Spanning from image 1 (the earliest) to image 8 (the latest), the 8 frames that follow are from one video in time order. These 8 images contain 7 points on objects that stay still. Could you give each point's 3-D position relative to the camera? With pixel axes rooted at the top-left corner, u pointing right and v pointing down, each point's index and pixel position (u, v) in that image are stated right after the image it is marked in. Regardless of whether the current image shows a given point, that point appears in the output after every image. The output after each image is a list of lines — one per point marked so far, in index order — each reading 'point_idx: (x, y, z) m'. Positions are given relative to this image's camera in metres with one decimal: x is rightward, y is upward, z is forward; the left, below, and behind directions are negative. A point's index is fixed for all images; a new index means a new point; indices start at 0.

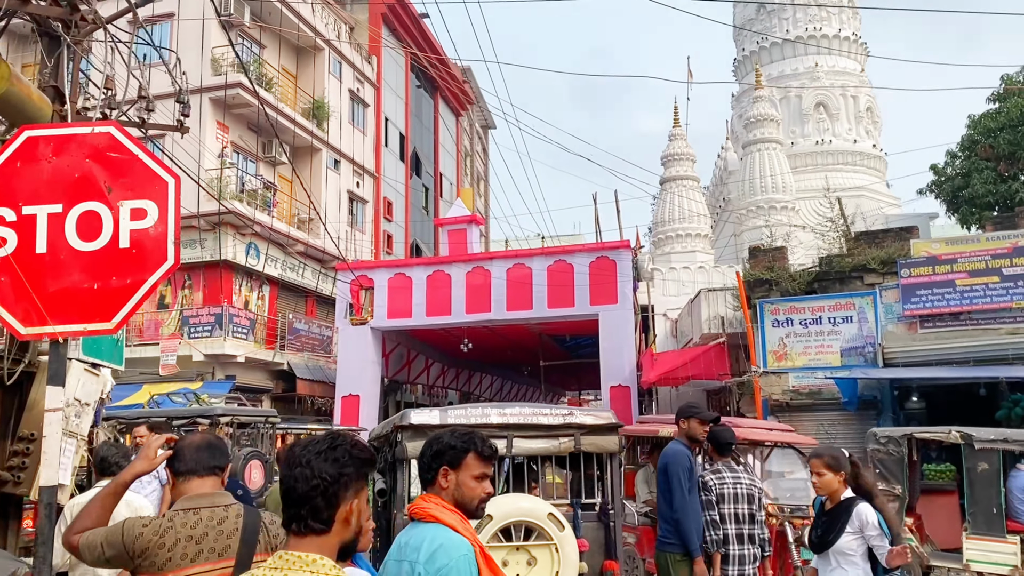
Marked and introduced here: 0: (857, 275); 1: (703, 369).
0: (+5.1, +0.2, +12.9) m
1: (+3.4, -1.5, +15.6) m
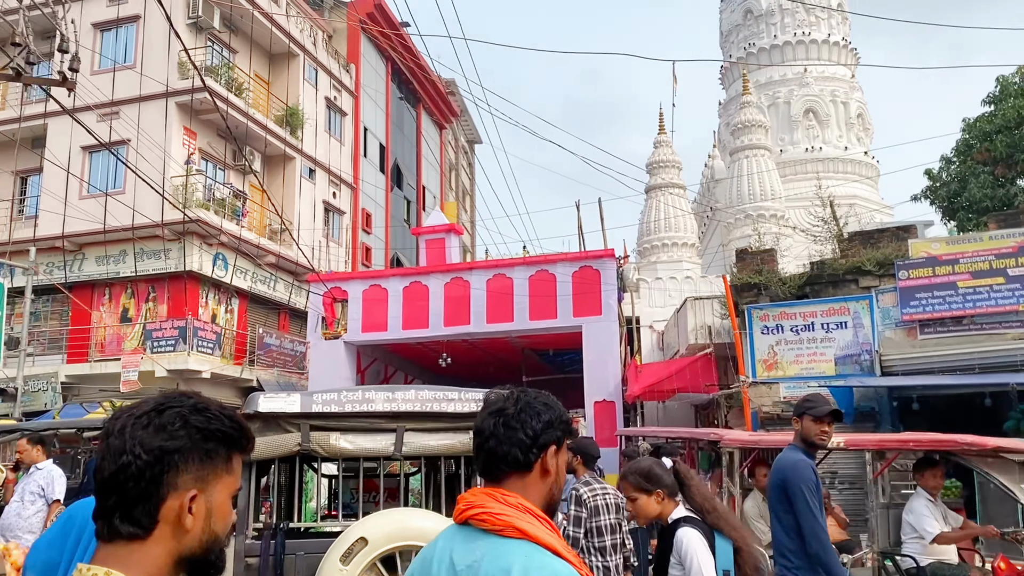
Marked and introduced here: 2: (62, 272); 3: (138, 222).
0: (+4.7, +0.1, +12.1) m
1: (+2.9, -1.6, +14.7) m
2: (-10.3, +0.4, +19.9) m
3: (-8.1, +1.5, +19.0) m
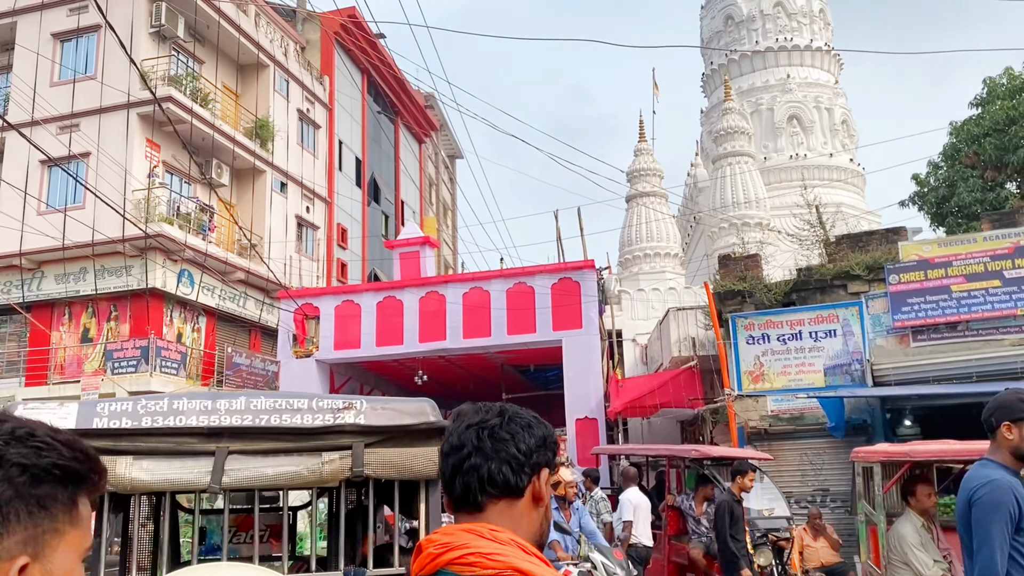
0: (+4.3, +0.1, +11.5) m
1: (+2.5, -1.8, +14.0) m
2: (-10.8, -0.1, +19.1) m
3: (-8.6, +1.1, +18.2) m
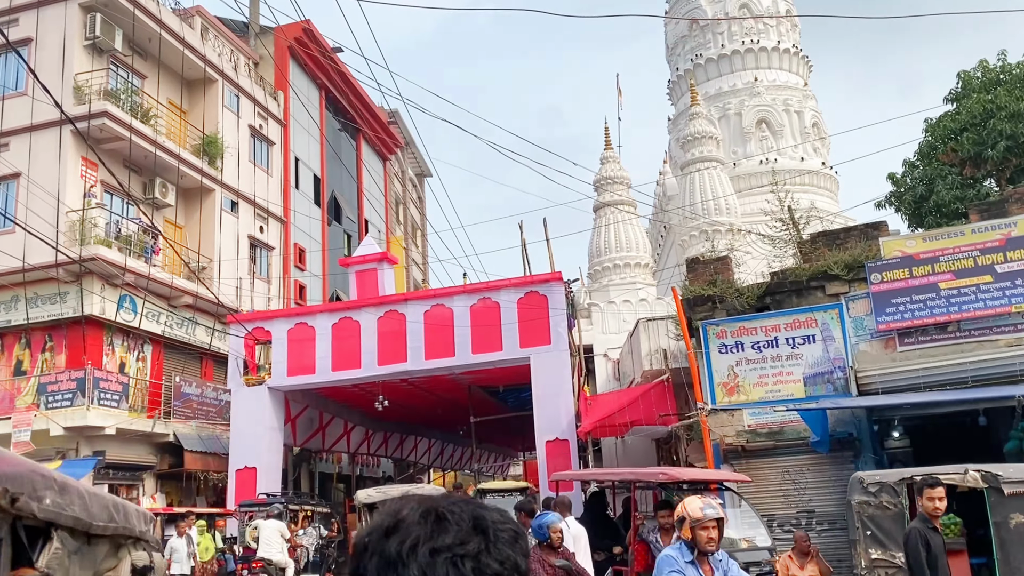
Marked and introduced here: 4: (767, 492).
0: (+3.7, 0.0, +10.6) m
1: (+1.9, -1.9, +13.0) m
2: (-11.5, -0.7, +17.9) m
3: (-9.4, +0.5, +17.0) m
4: (+3.0, -2.4, +10.2) m
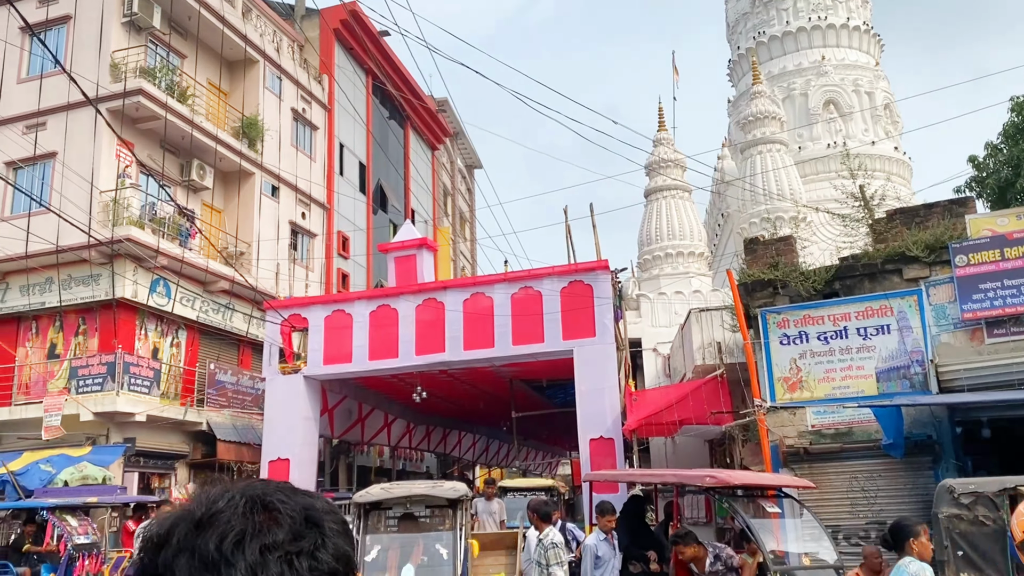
0: (+4.1, +0.2, +9.4) m
1: (+2.5, -1.7, +12.0) m
2: (-10.6, -0.3, +17.6) m
3: (-8.5, +0.9, +16.7) m
4: (+3.3, -2.2, +9.1) m
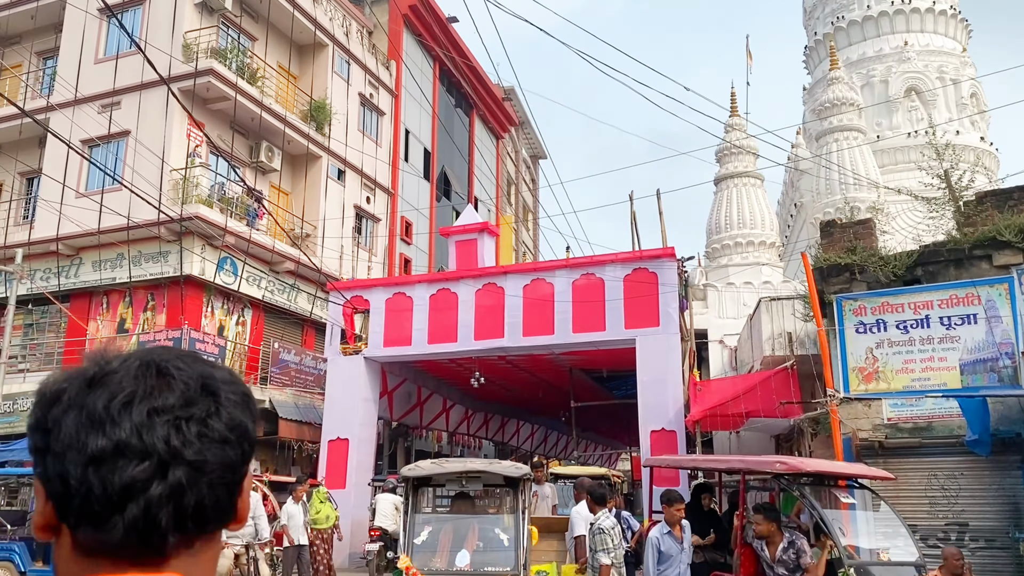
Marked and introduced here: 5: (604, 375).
0: (+4.7, +0.3, +8.9) m
1: (+3.2, -1.5, +11.5) m
2: (-9.4, +0.2, +18.1) m
3: (-7.3, +1.3, +17.0) m
4: (+3.9, -2.1, +8.6) m
5: (+2.1, -1.9, +19.6) m
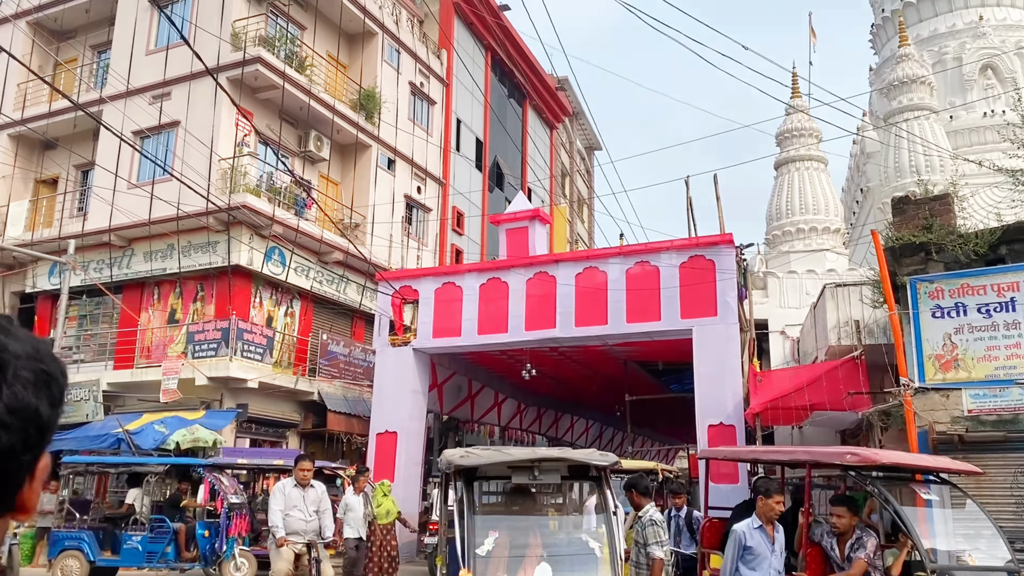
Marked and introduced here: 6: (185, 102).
0: (+5.2, +0.5, +8.1) m
1: (+3.8, -1.3, +10.8) m
2: (-8.3, +0.4, +18.2) m
3: (-6.3, +1.5, +16.9) m
4: (+4.3, -1.9, +7.9) m
5: (+3.2, -1.7, +19.0) m
6: (-6.5, +3.7, +17.5) m
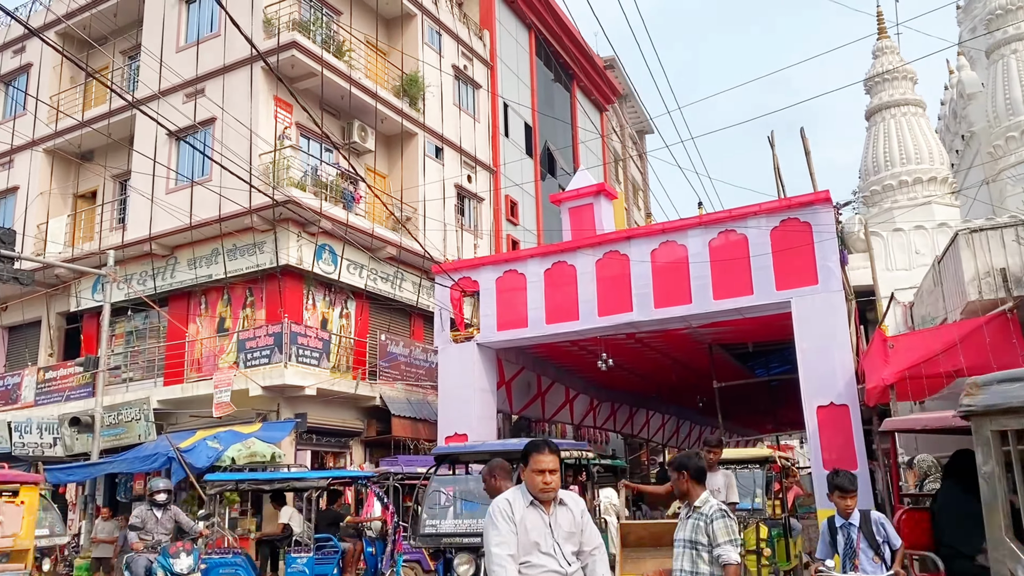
0: (+5.9, +1.2, +6.4) m
1: (+4.8, -0.7, +9.2) m
2: (-7.0, +0.1, +17.2) m
3: (-5.2, +1.4, +15.9) m
4: (+5.2, -1.2, +6.2) m
5: (+4.7, -1.2, +17.4) m
6: (-5.5, +3.6, +16.4) m
